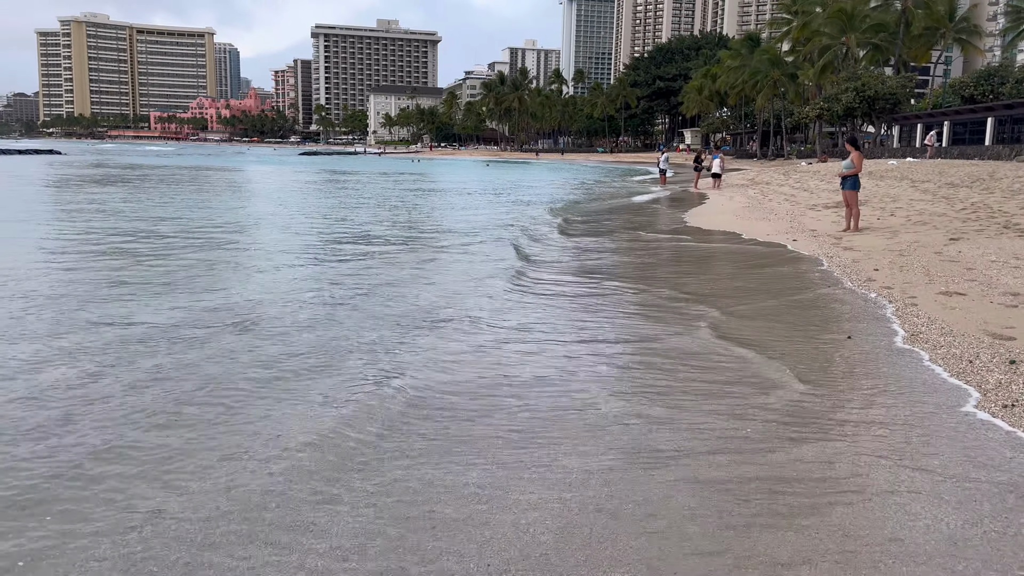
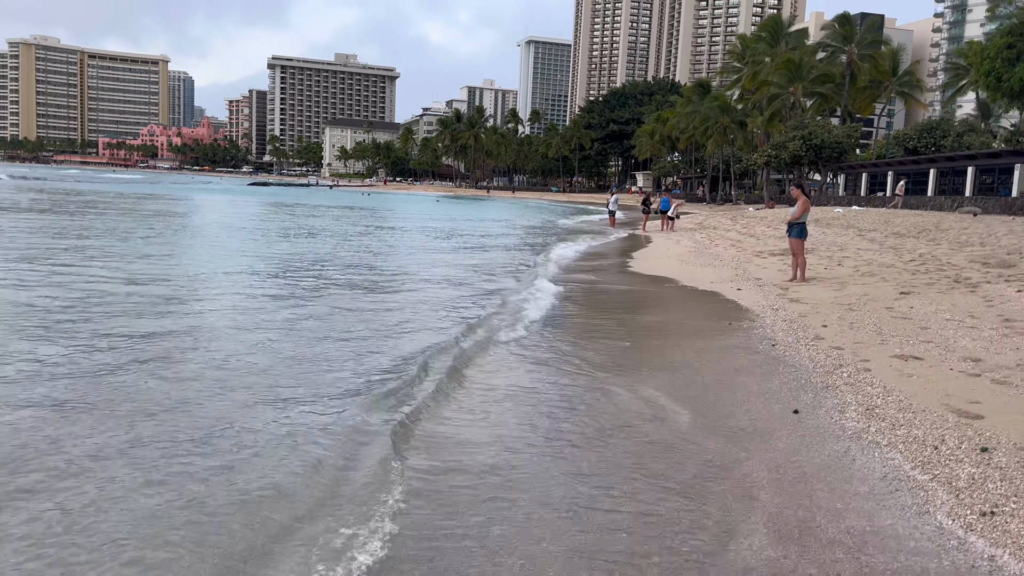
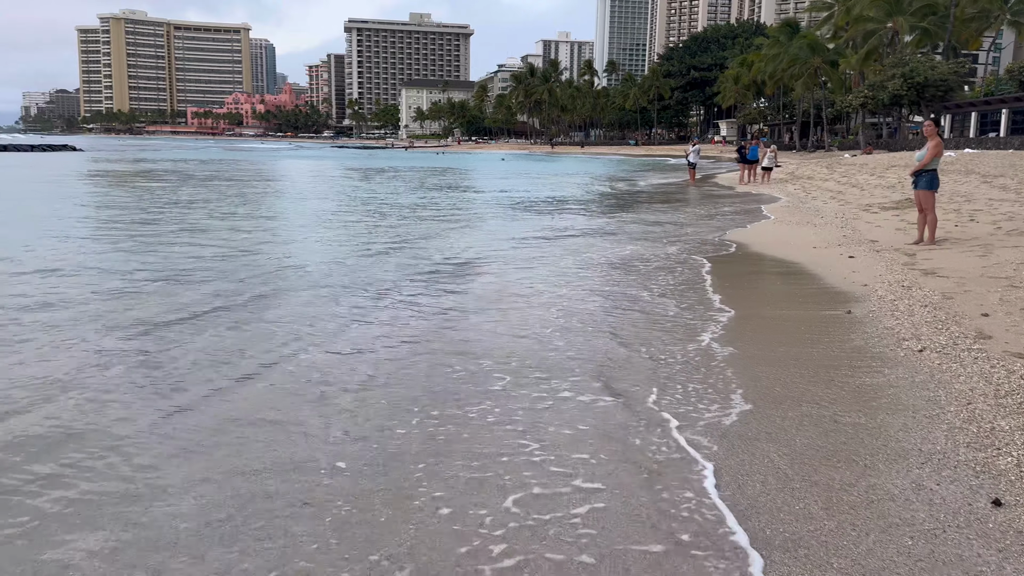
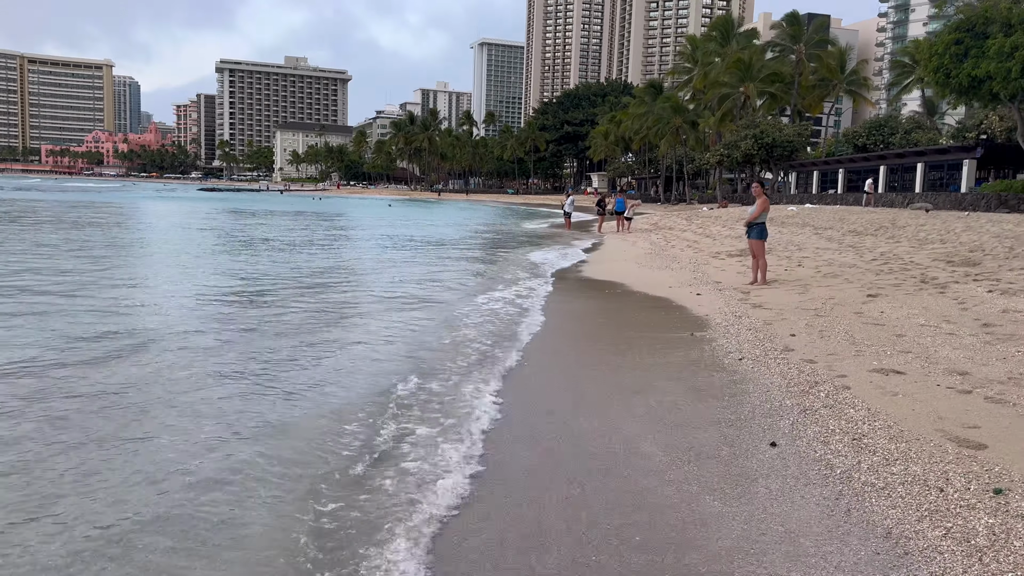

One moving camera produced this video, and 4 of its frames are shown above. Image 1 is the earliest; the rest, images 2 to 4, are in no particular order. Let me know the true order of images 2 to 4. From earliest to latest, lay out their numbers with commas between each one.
2, 4, 3
